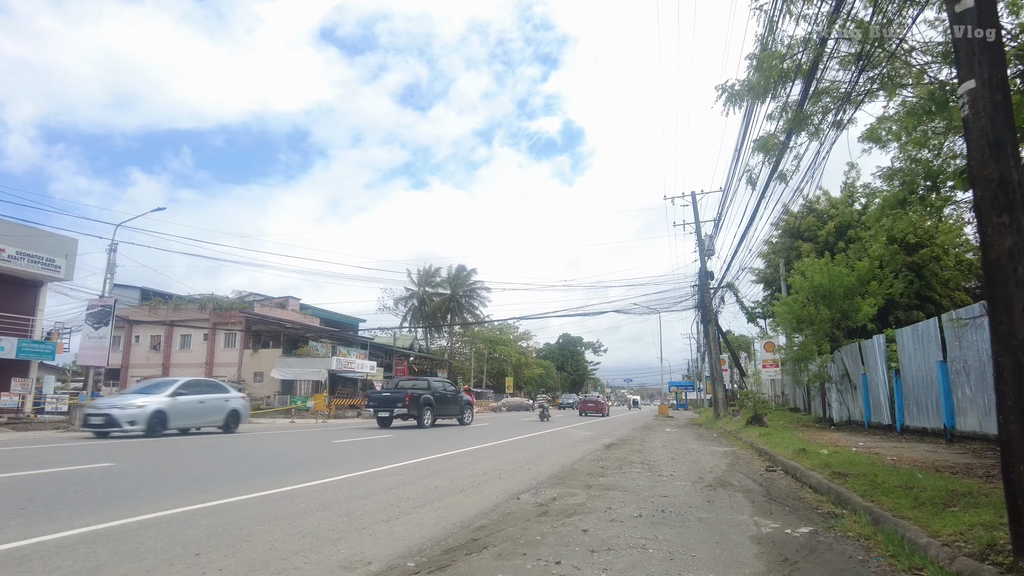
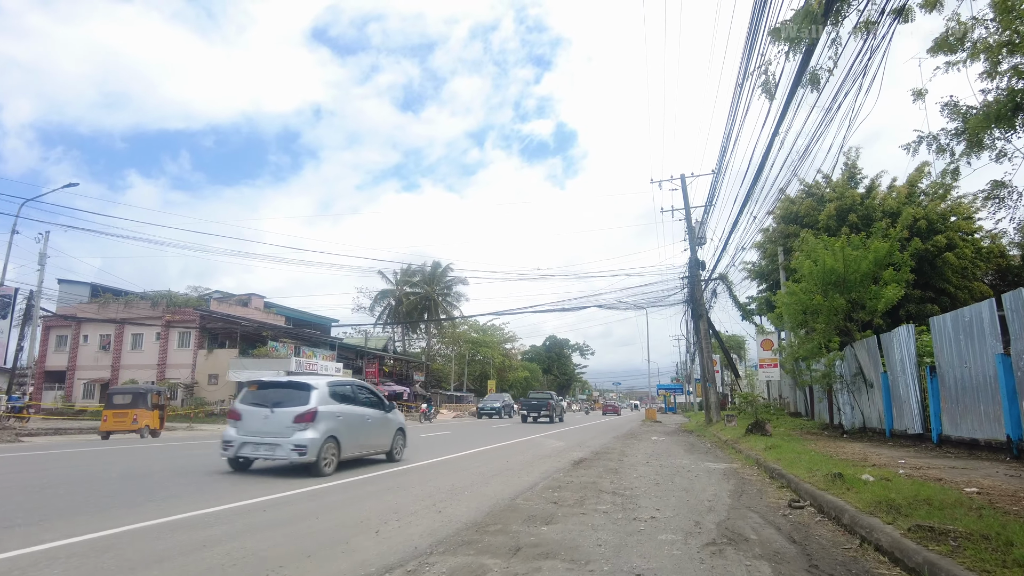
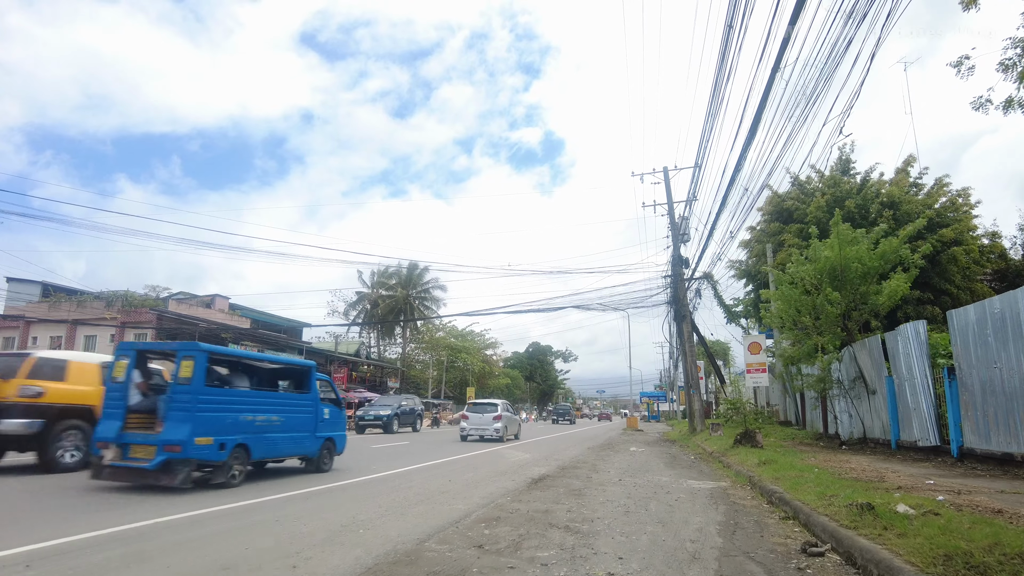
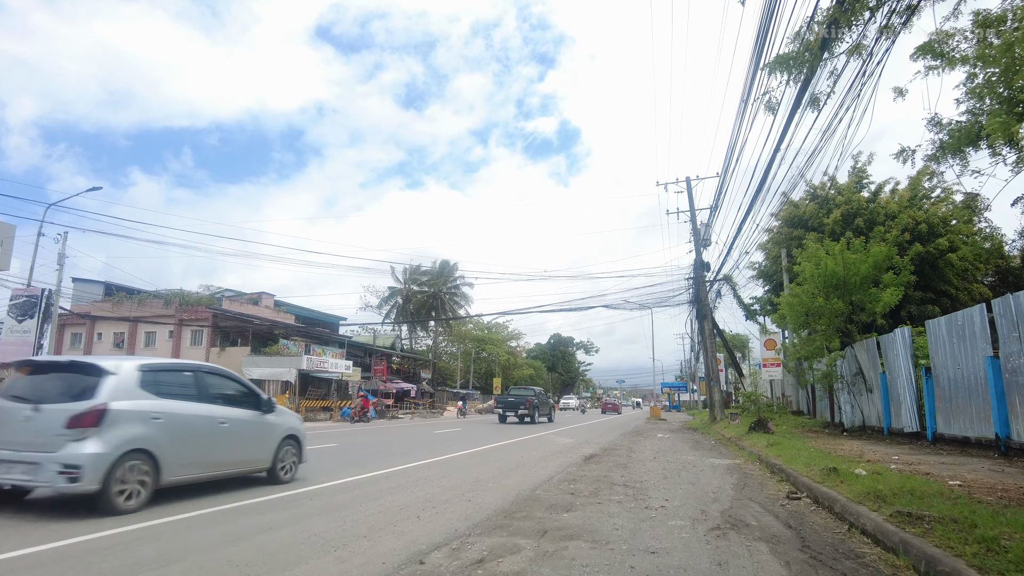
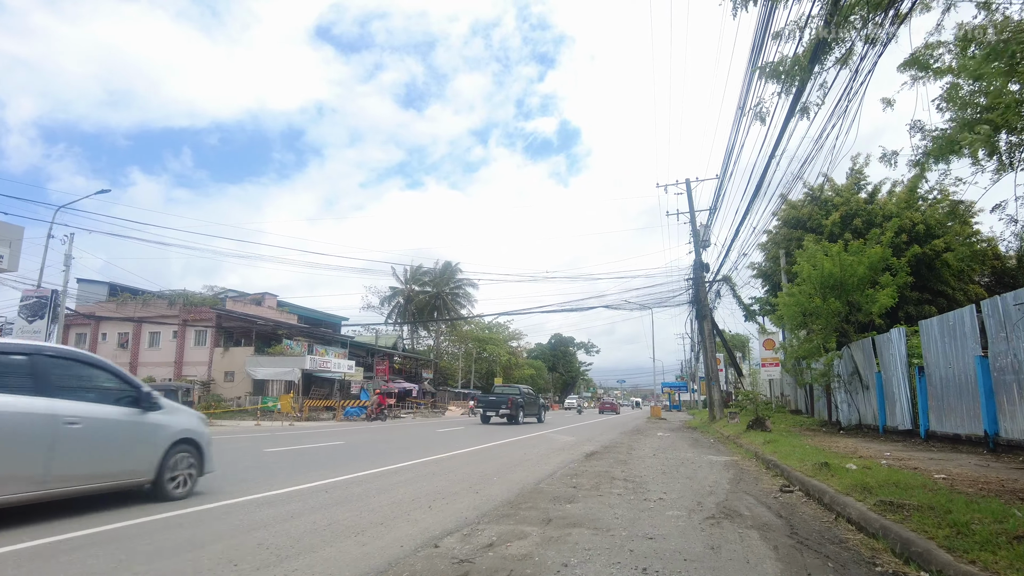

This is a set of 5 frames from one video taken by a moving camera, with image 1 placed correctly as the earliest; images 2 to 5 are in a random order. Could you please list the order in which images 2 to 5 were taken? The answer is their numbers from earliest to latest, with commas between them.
5, 4, 2, 3
